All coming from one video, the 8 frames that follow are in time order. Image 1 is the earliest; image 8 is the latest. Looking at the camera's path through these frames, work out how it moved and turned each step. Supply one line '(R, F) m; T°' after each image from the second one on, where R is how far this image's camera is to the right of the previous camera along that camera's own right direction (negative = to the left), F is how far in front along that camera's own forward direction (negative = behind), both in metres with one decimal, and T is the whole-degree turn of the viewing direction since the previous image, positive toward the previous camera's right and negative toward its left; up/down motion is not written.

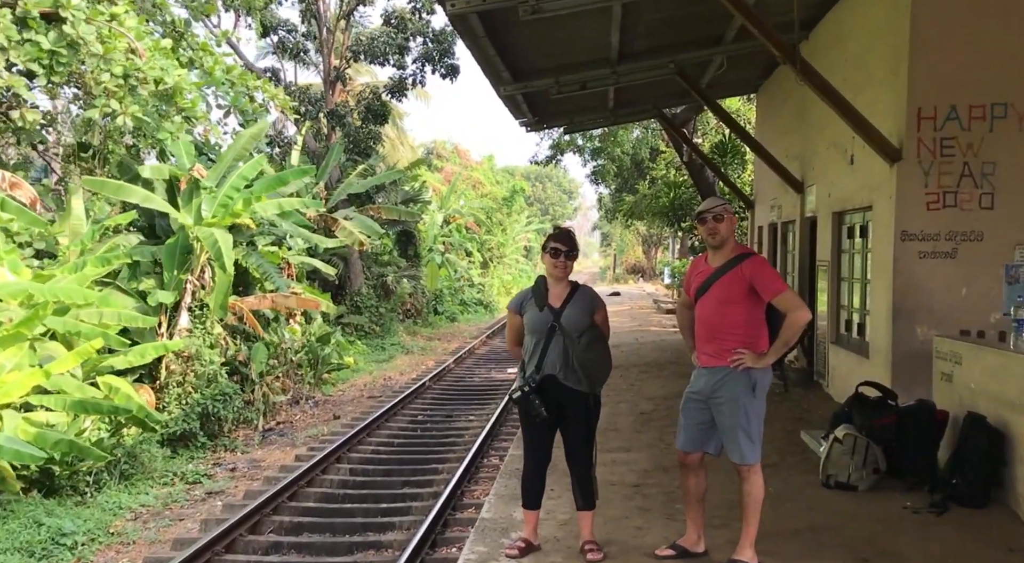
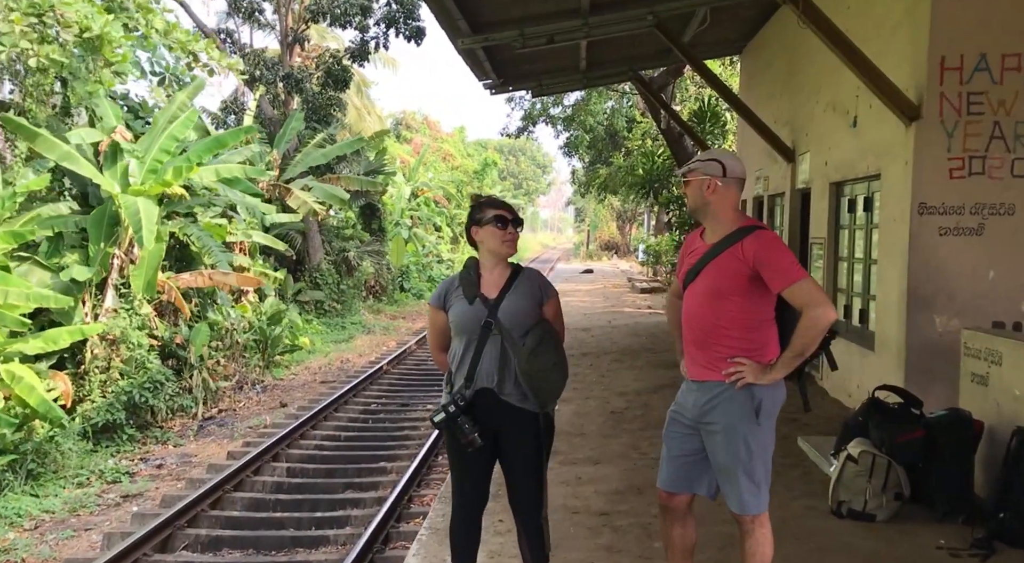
(+0.2, +0.9) m; +2°
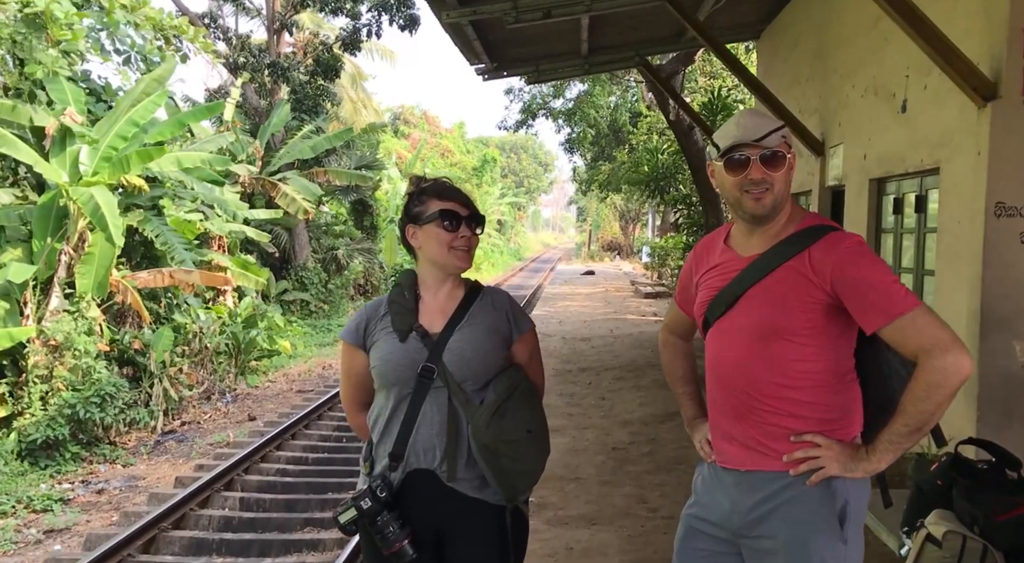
(+0.1, +0.9) m; 0°
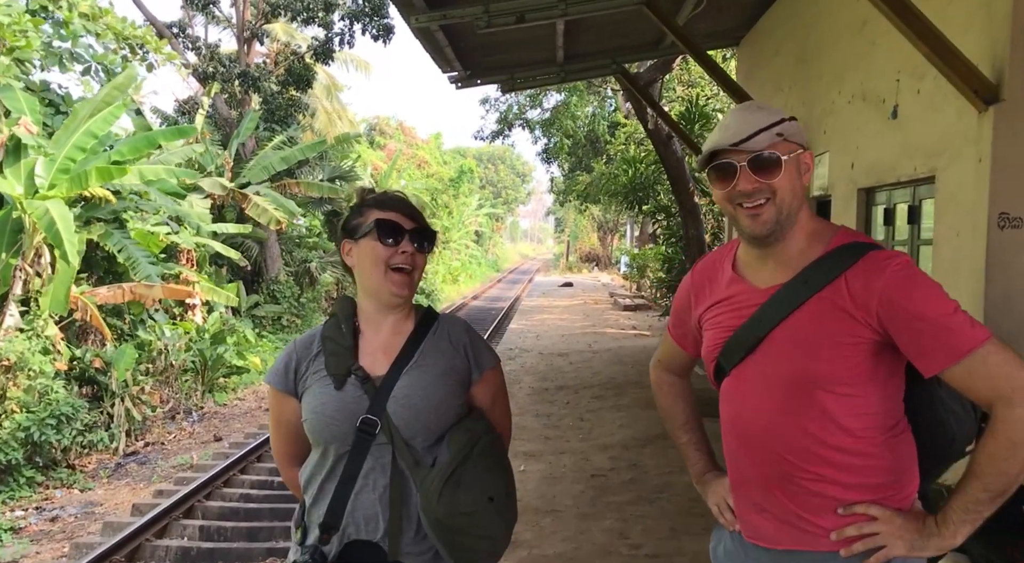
(0.0, +0.3) m; +2°
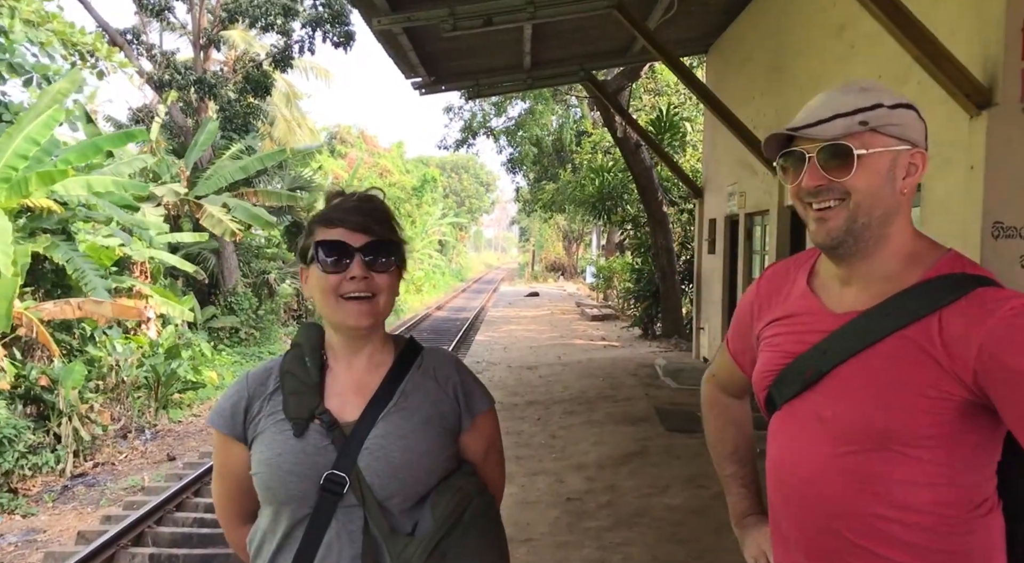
(0.0, +0.3) m; +3°
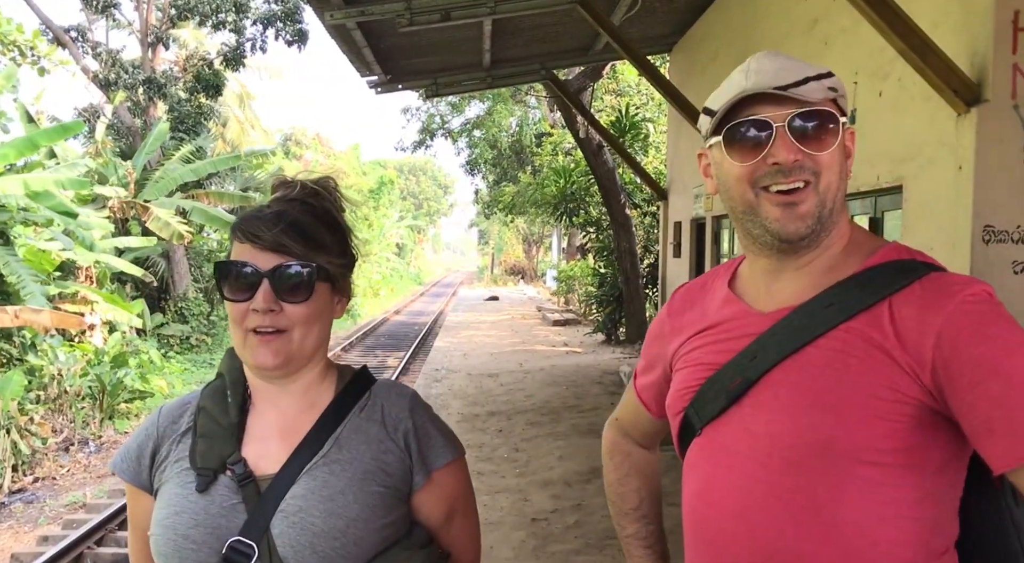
(0.0, +0.3) m; +3°
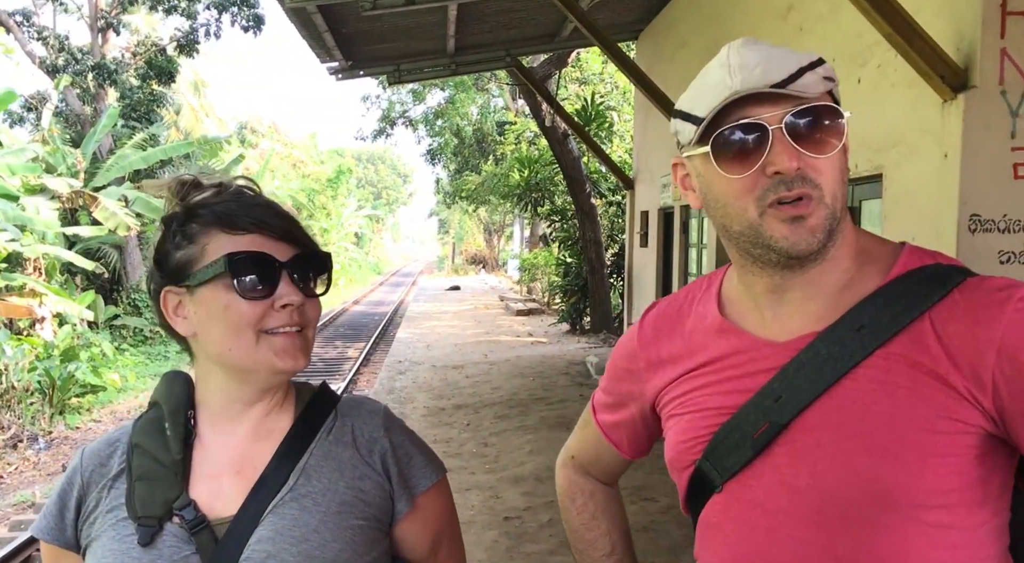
(-0.1, +0.1) m; +3°
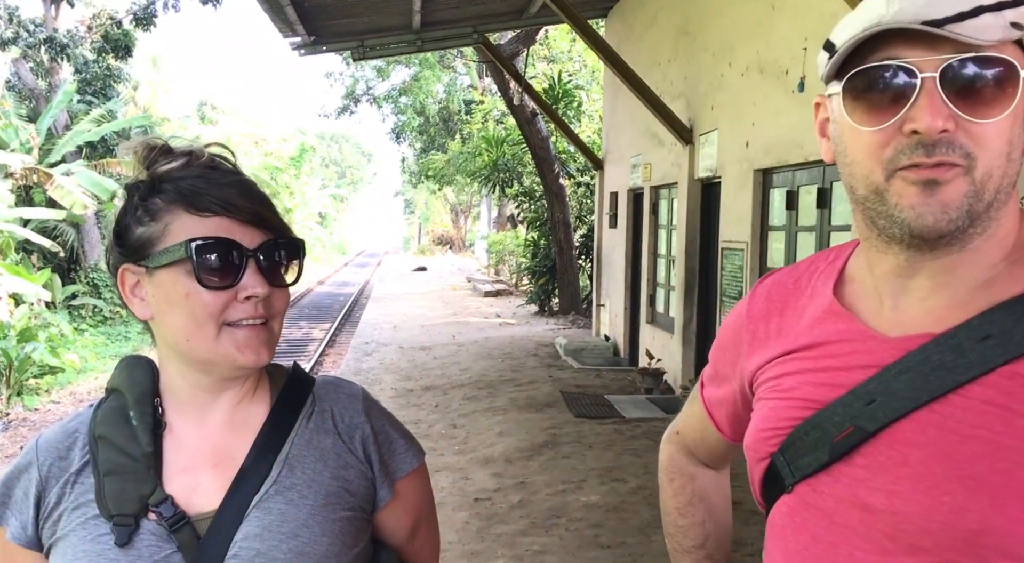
(0.0, +0.1) m; +3°
